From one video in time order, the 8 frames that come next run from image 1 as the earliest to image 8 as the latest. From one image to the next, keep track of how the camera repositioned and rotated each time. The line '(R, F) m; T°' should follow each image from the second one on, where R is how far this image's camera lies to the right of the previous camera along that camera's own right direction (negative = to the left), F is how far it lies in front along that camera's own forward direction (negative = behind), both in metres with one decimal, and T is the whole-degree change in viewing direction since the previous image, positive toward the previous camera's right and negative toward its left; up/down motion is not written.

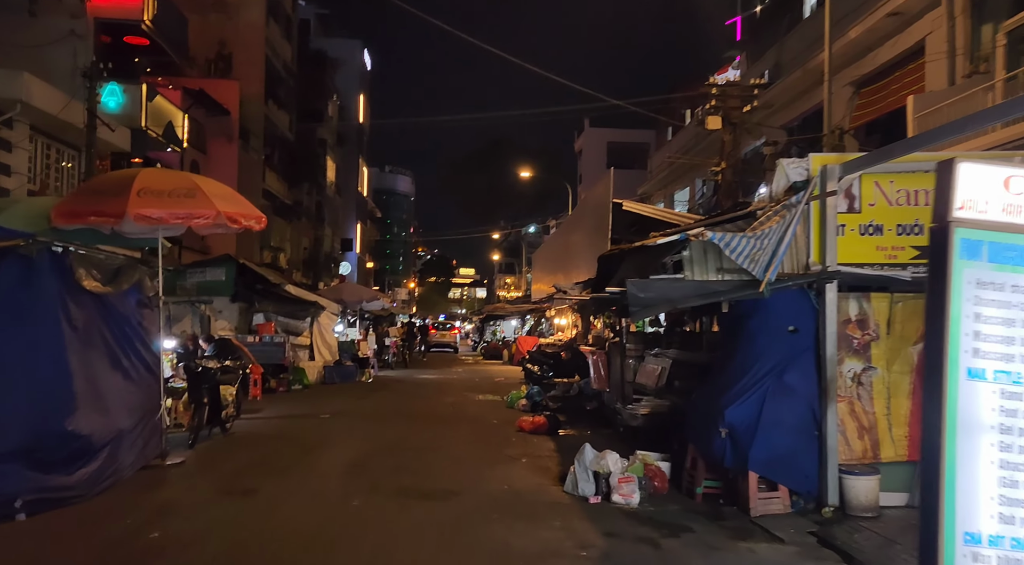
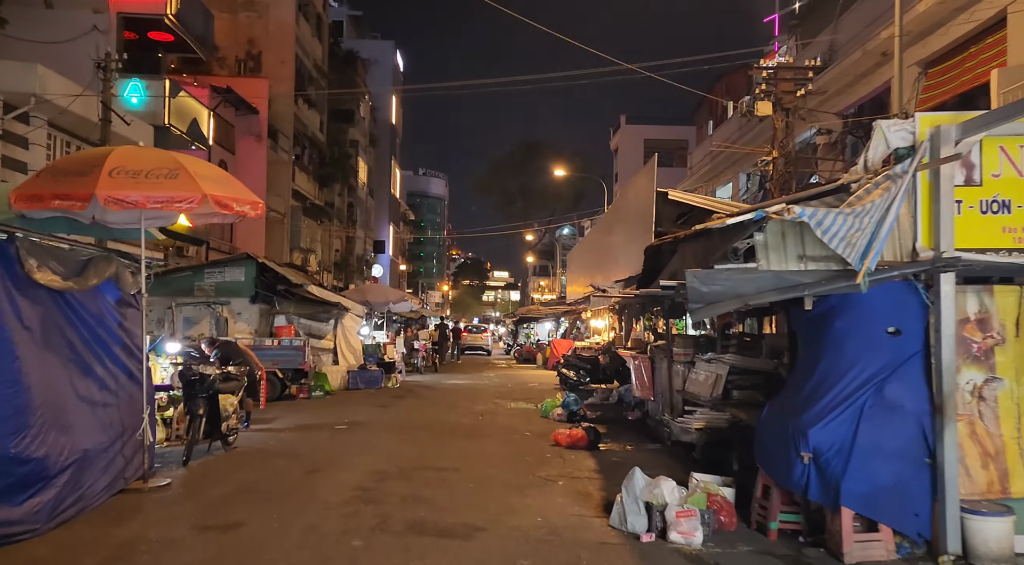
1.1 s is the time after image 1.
(0.0, +1.3) m; -2°
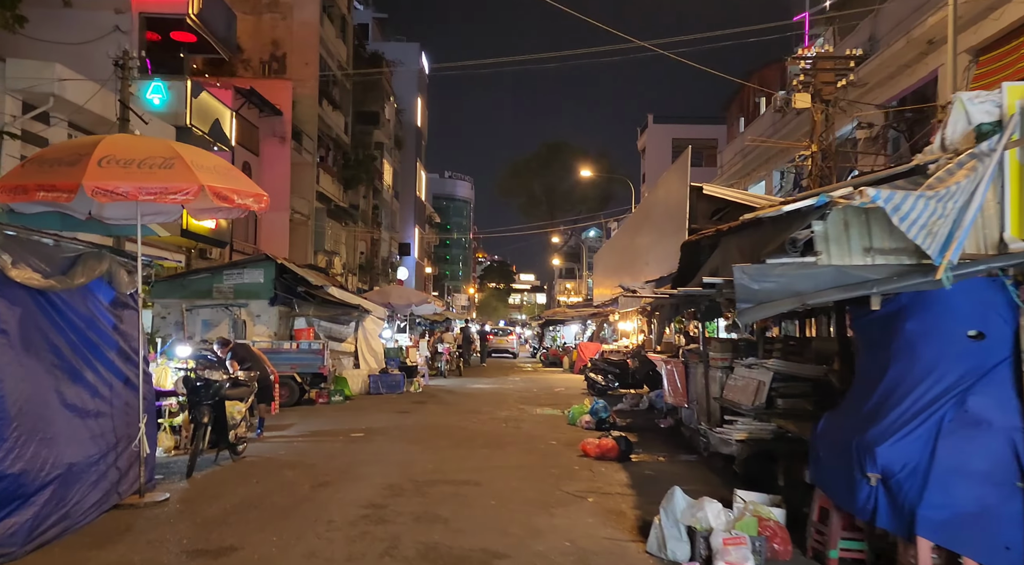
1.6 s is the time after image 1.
(0.0, +0.7) m; -2°
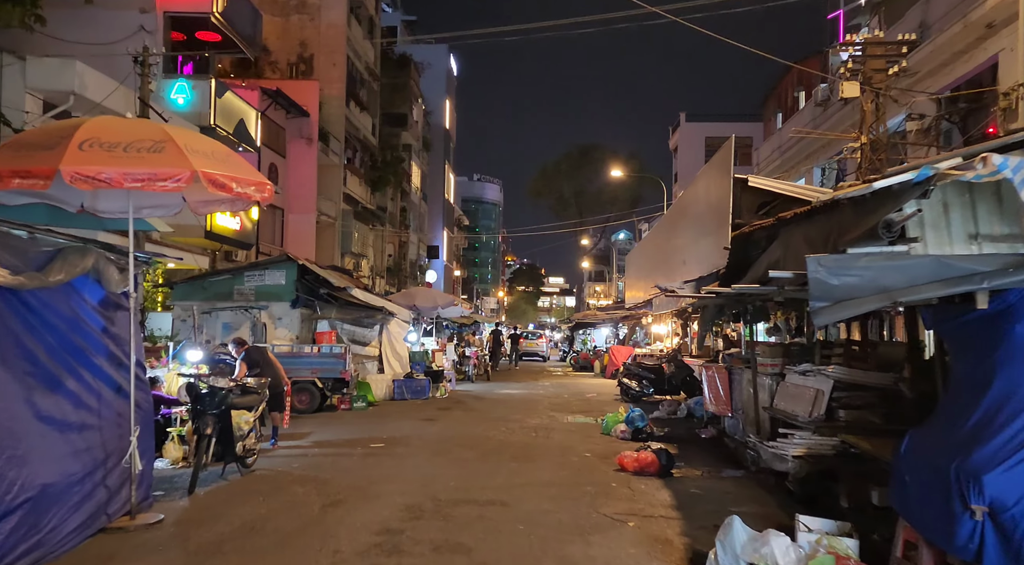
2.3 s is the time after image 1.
(0.0, +0.8) m; -2°
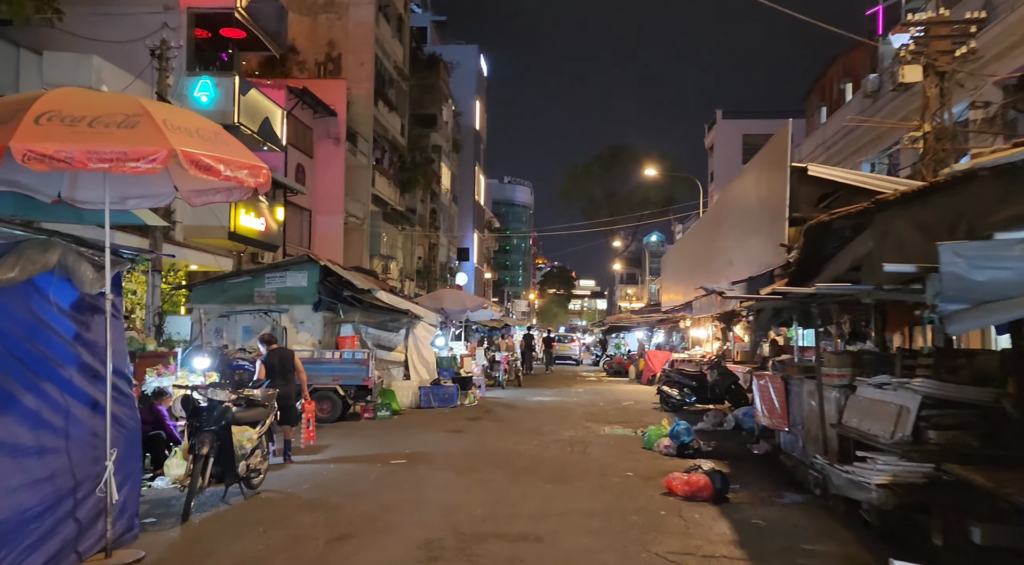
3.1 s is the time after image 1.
(0.0, +1.0) m; -2°
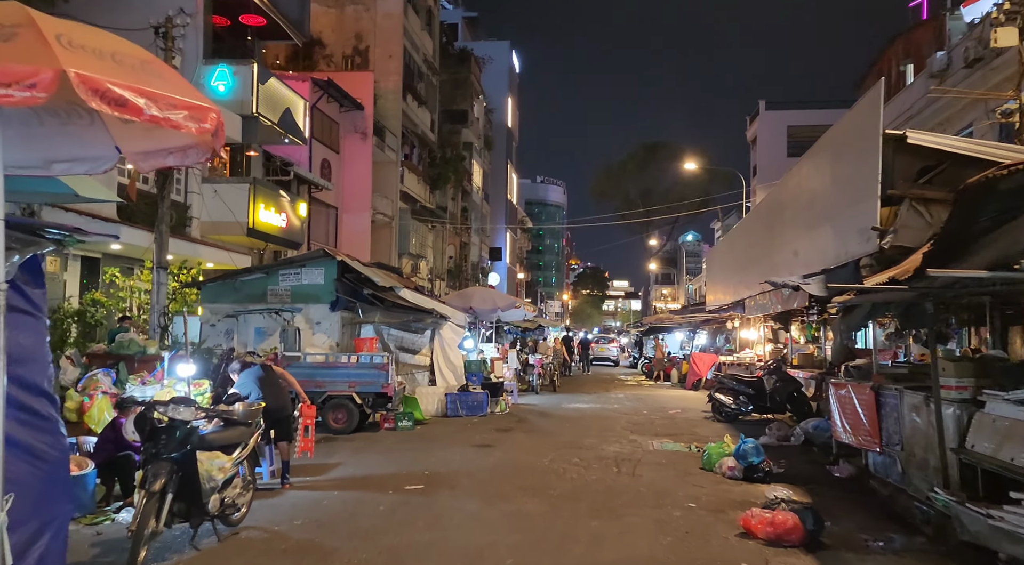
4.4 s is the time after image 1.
(0.0, +1.6) m; -2°
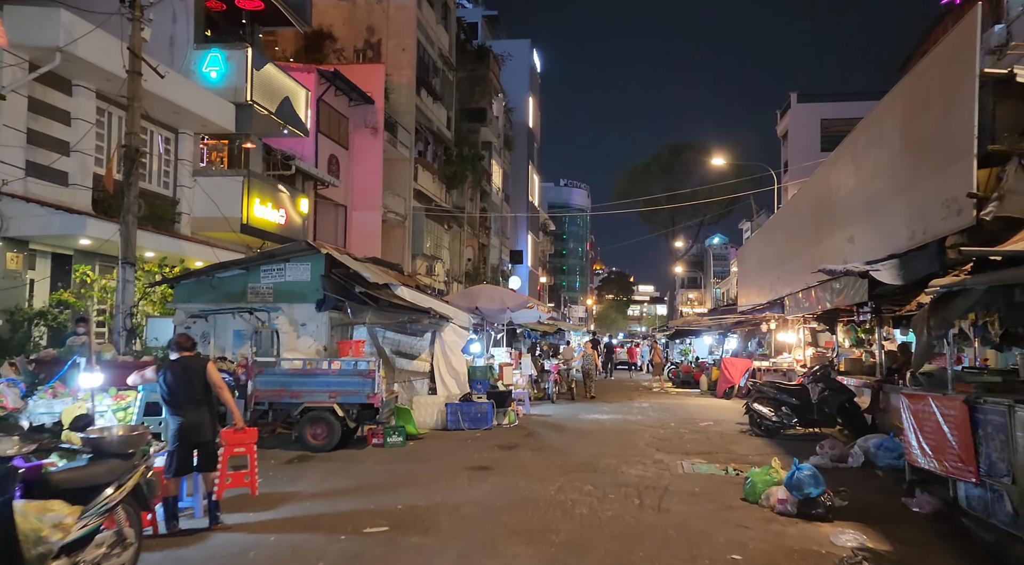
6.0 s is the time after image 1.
(+0.3, +1.9) m; -2°
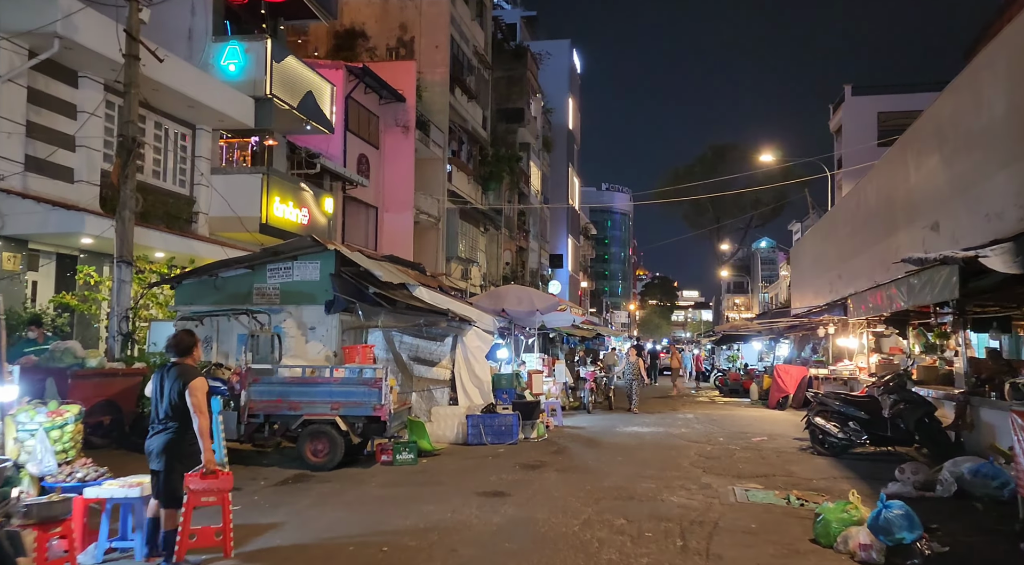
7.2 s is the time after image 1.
(+0.2, +1.5) m; -3°
